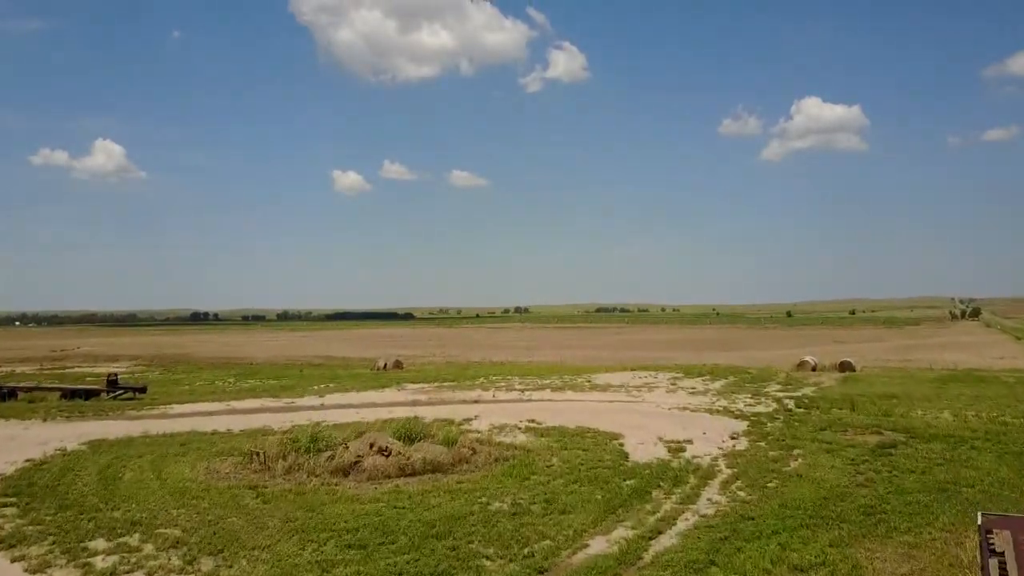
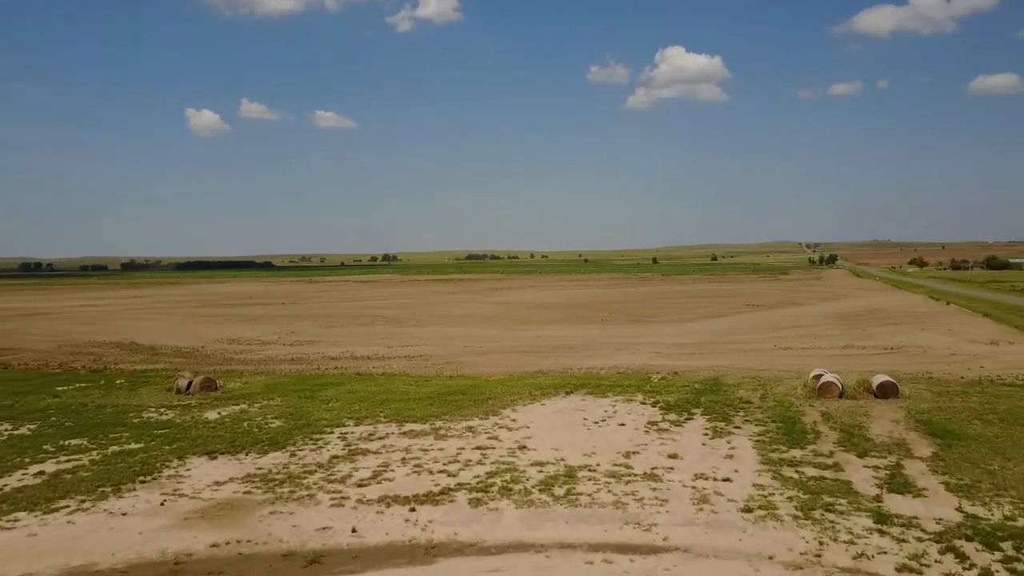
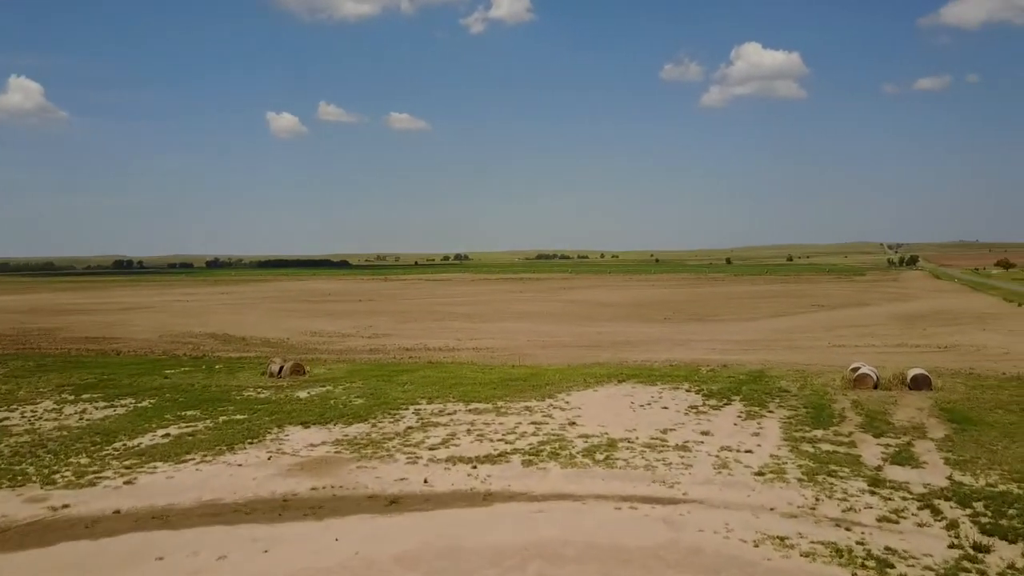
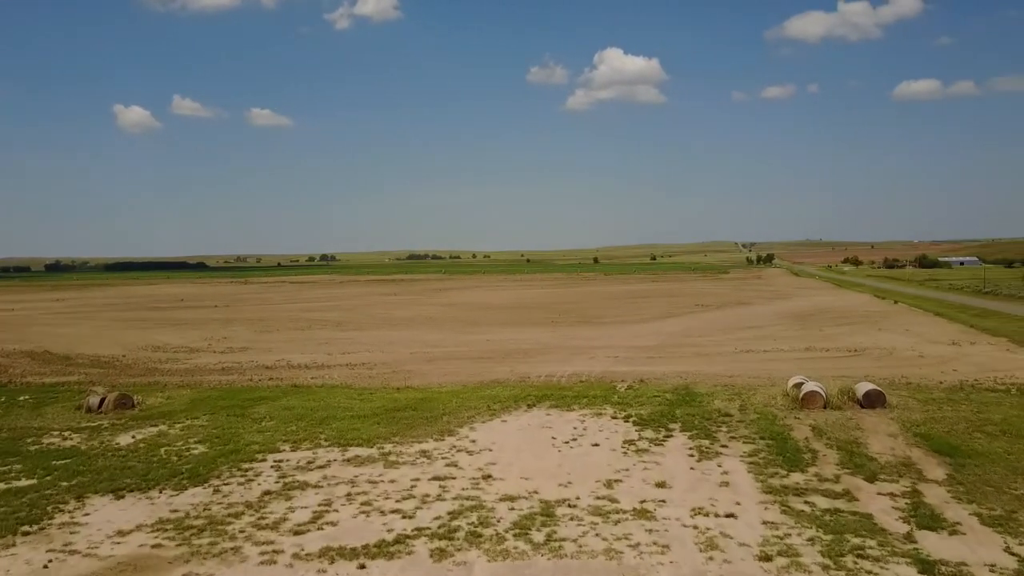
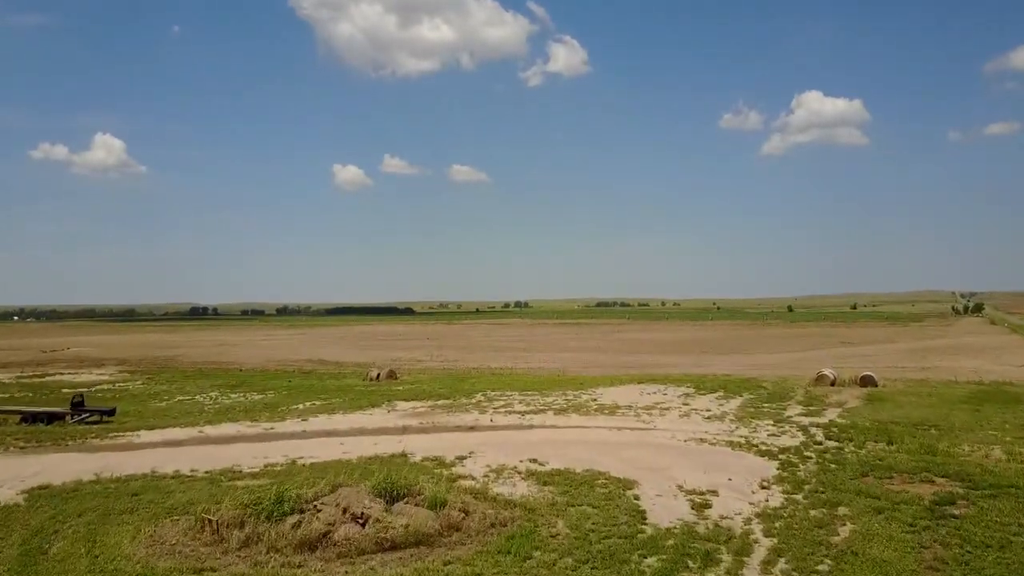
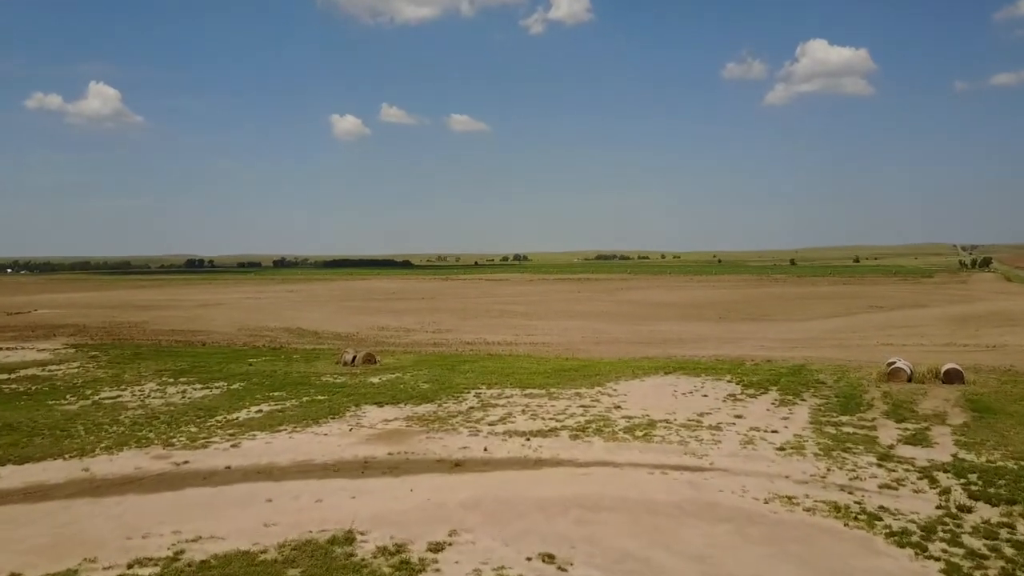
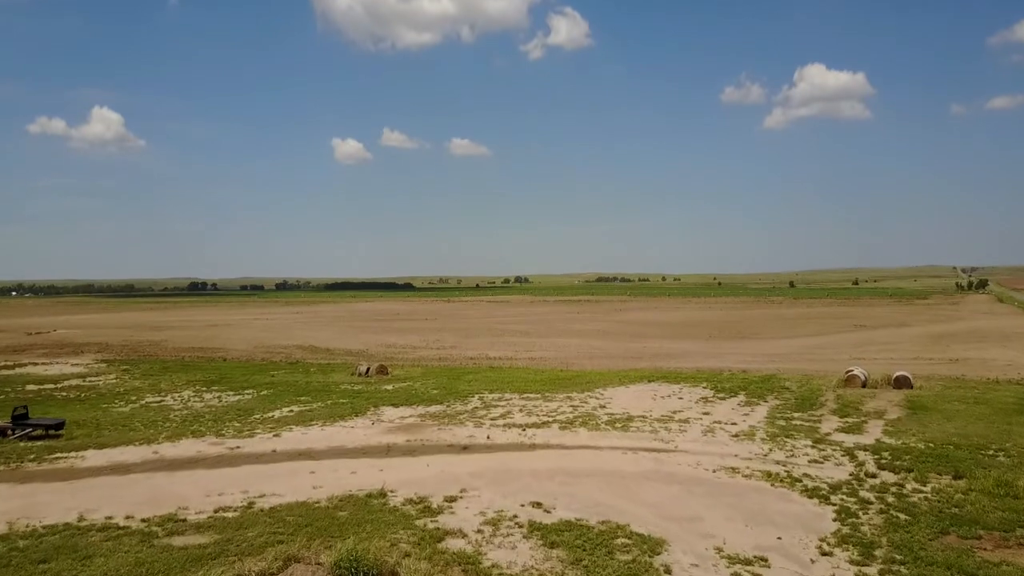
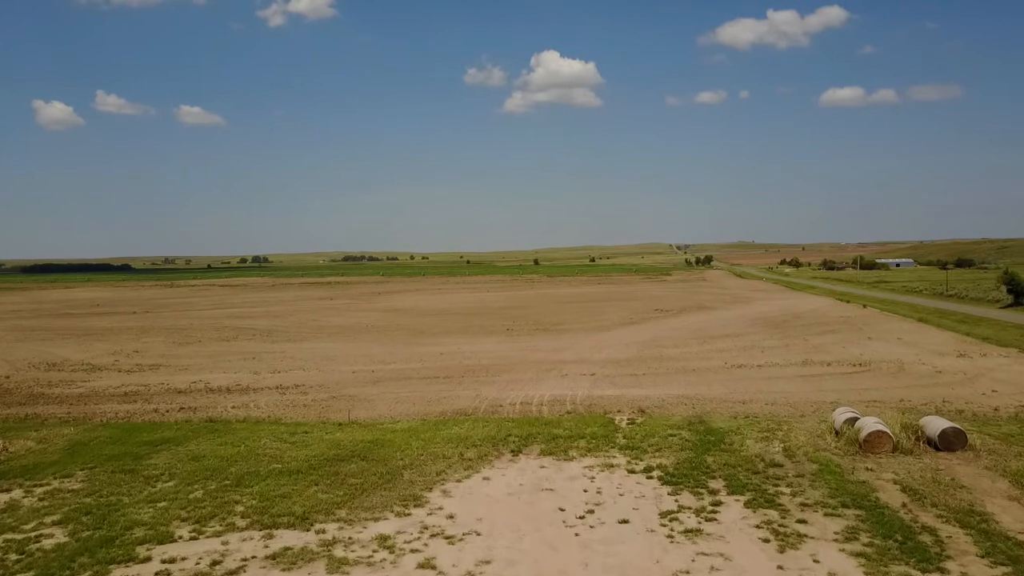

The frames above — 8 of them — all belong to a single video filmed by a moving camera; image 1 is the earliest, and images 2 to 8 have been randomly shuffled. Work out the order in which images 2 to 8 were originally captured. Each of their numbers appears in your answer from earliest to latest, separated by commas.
5, 7, 6, 3, 2, 4, 8
